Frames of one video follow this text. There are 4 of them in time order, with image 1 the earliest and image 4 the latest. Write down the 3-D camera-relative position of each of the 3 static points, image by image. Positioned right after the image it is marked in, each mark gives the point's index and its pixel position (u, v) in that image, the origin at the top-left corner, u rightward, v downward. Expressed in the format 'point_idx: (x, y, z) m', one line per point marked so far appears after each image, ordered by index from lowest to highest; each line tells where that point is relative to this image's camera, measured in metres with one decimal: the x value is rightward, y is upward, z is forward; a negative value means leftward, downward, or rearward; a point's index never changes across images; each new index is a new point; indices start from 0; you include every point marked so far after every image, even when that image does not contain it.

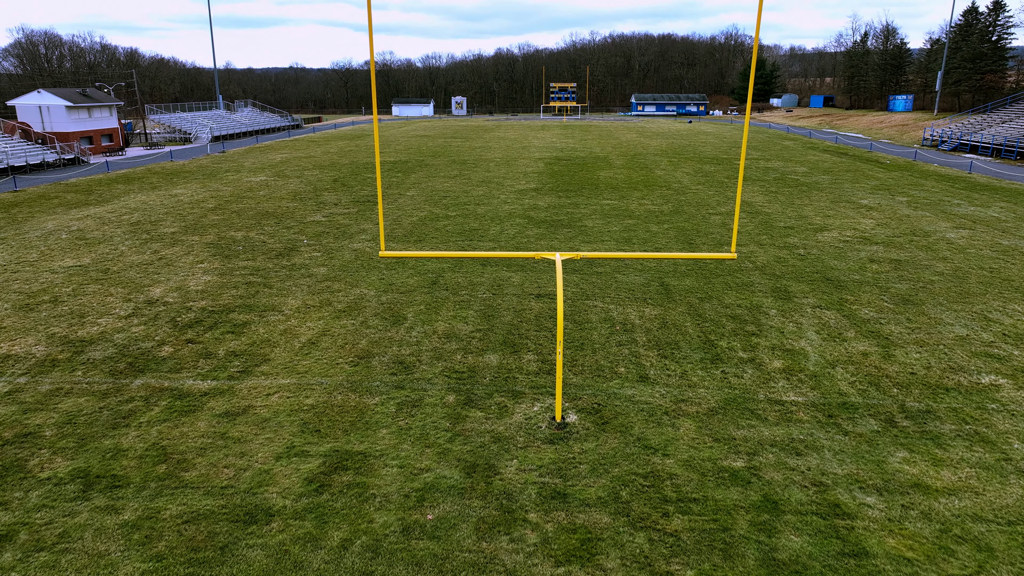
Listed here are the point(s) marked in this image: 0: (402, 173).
0: (-2.6, +2.7, +16.0) m
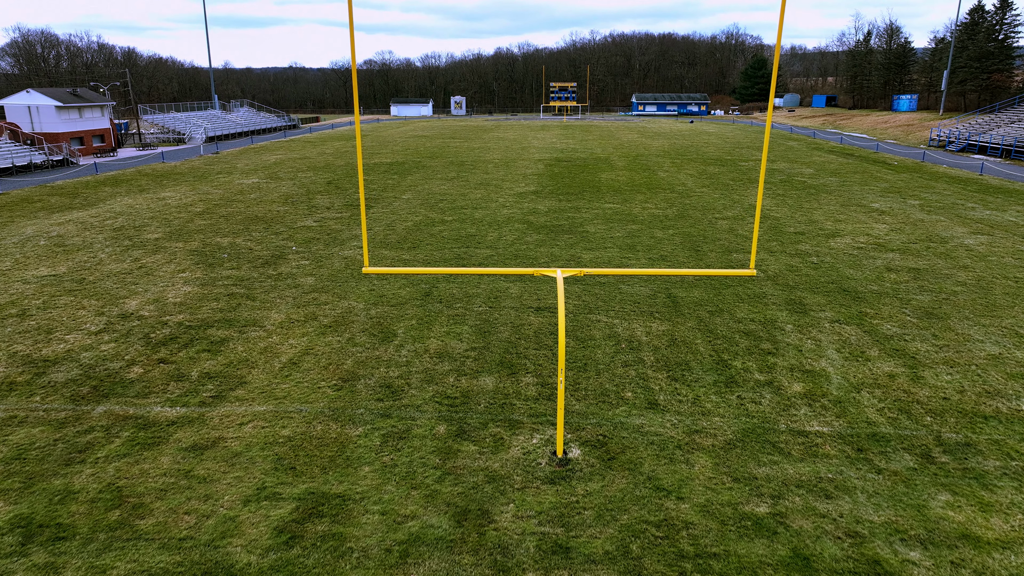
0: (-2.6, +2.6, +15.5) m
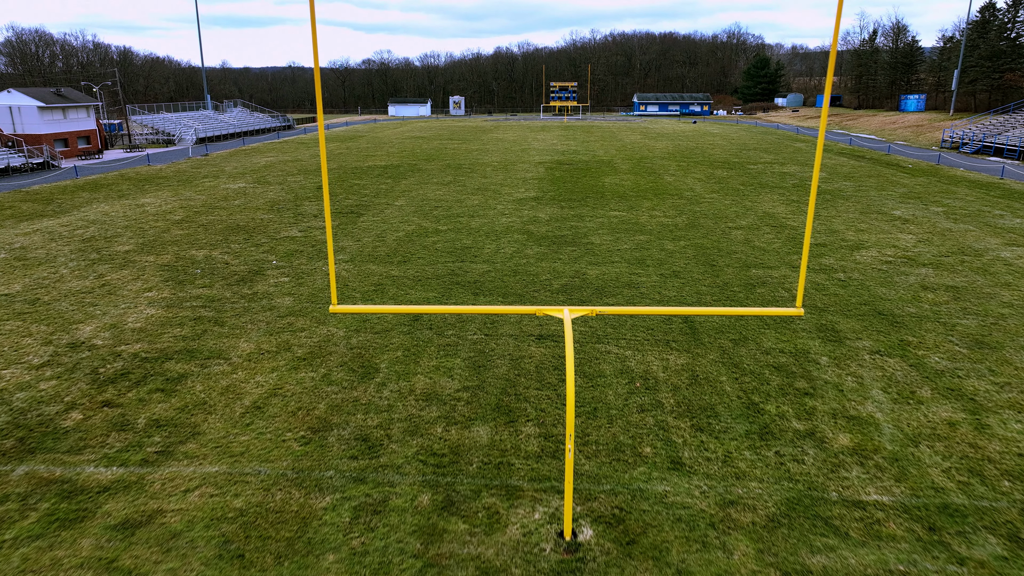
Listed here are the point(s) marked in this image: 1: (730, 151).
0: (-2.6, +2.3, +14.5) m
1: (+6.2, +3.9, +19.4) m
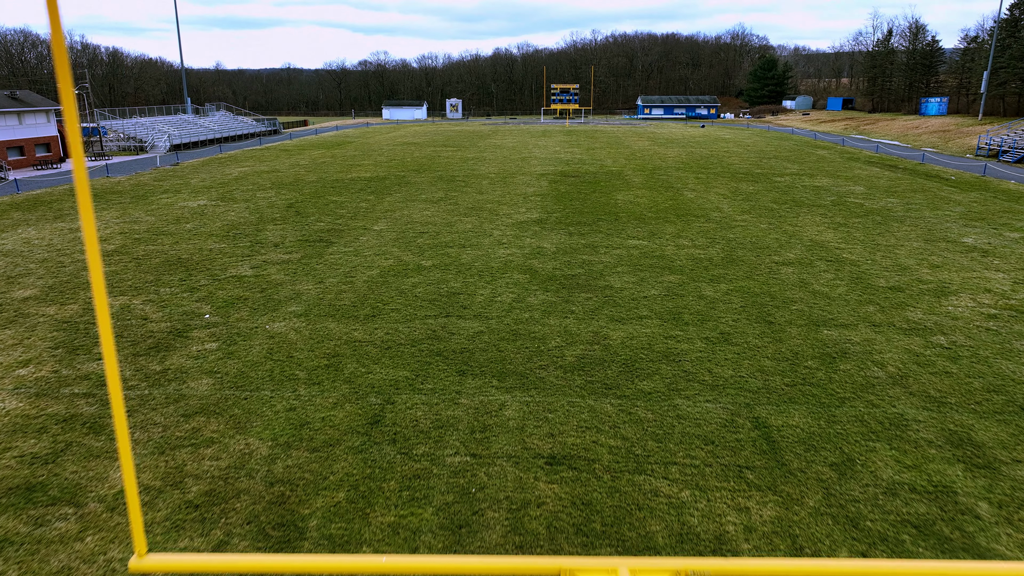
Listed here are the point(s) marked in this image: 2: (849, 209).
0: (-2.6, +1.5, +12.0) m
1: (+6.2, +3.1, +16.9) m
2: (+5.9, +1.1, +11.2) m
